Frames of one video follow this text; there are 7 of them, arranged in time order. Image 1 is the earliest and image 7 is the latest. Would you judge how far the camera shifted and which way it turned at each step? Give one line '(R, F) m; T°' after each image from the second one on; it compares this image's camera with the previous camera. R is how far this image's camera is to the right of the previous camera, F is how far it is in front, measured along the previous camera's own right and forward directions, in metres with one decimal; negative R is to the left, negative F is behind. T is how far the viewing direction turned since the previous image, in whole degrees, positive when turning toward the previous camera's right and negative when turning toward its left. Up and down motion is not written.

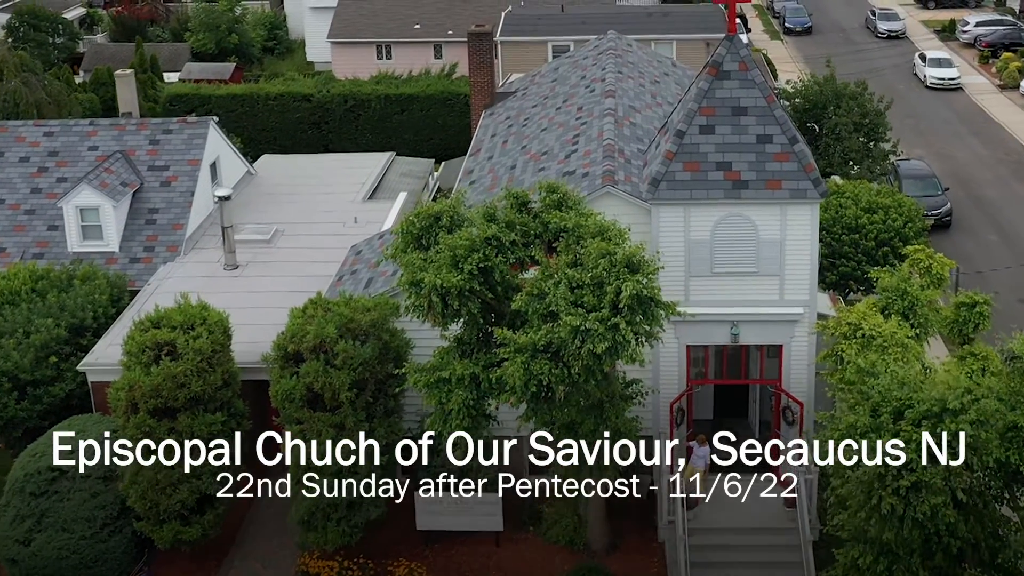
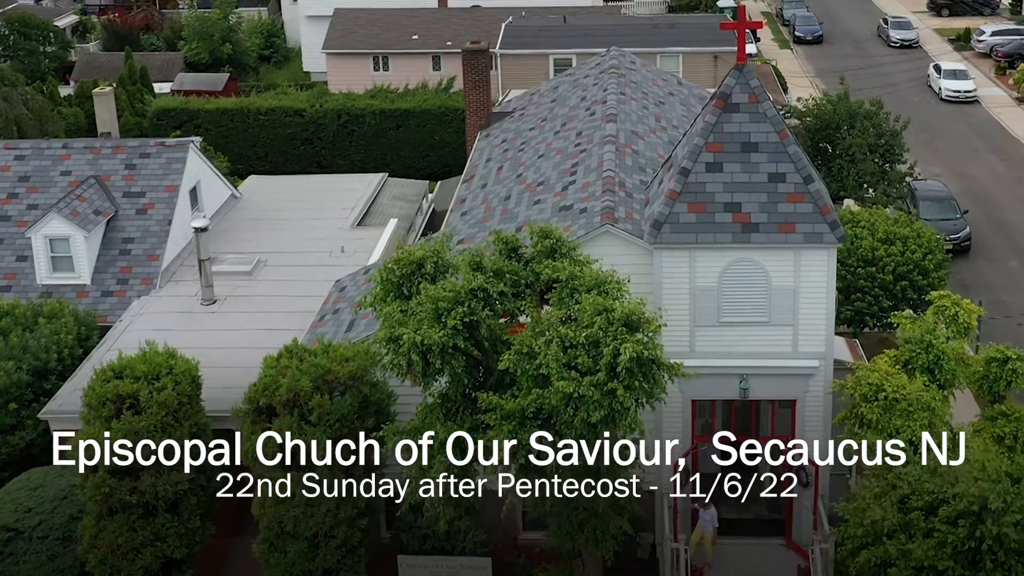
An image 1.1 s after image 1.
(+0.2, +1.6) m; 0°
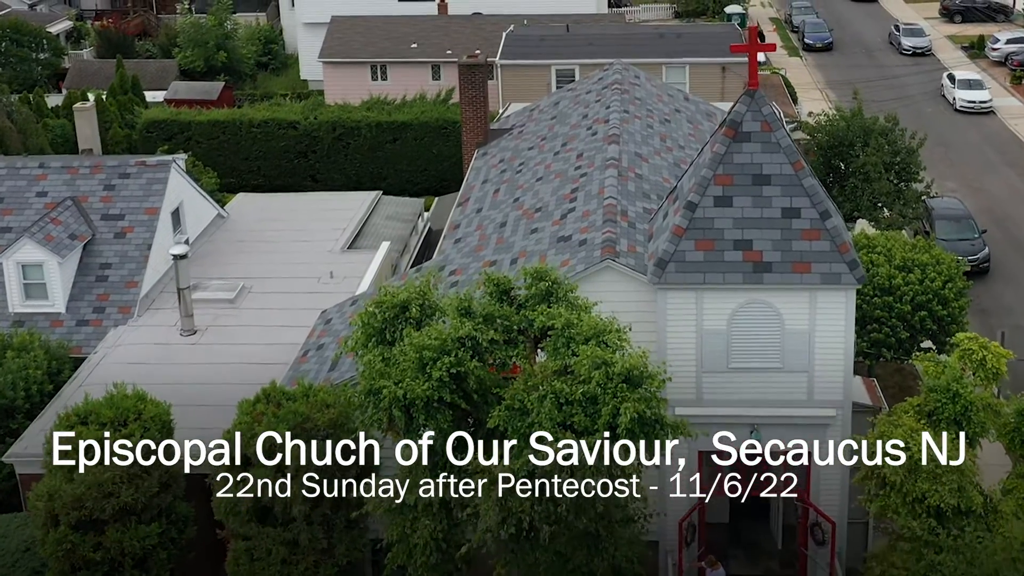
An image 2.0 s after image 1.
(+0.2, +1.4) m; 0°
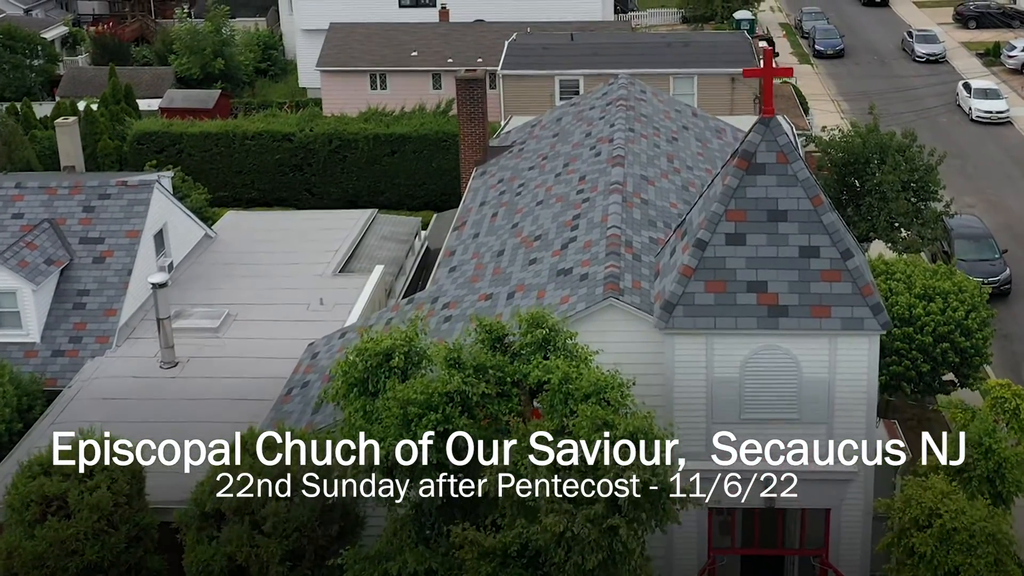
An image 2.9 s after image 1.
(+0.1, +1.3) m; 0°
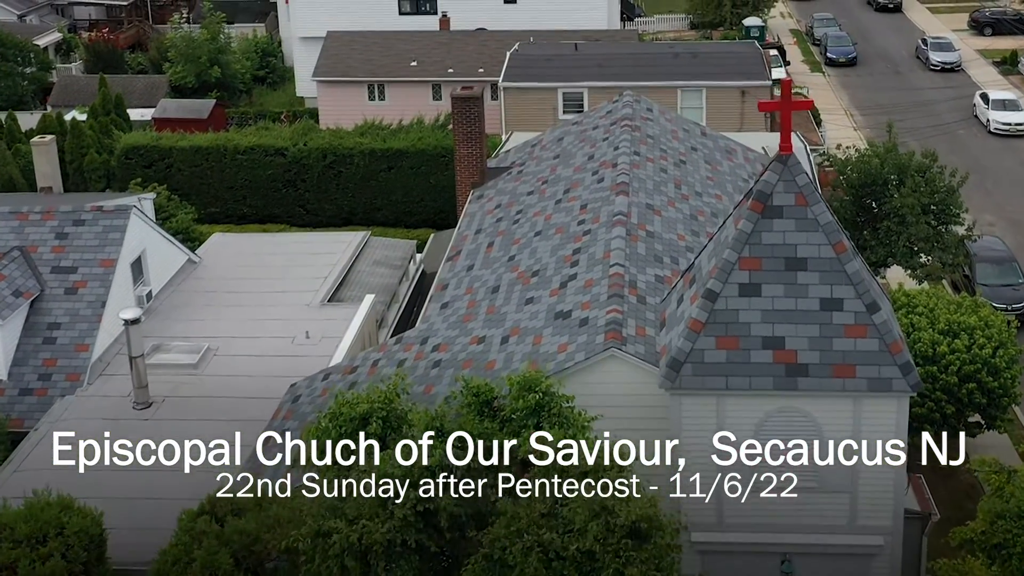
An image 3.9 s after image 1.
(+0.2, +1.5) m; 0°
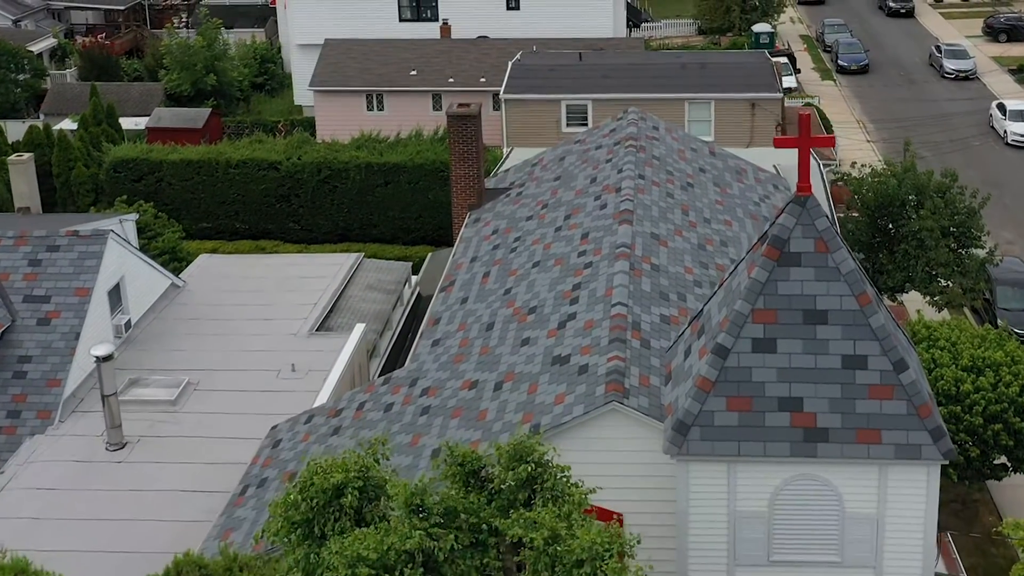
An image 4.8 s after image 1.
(+0.2, +1.3) m; 0°
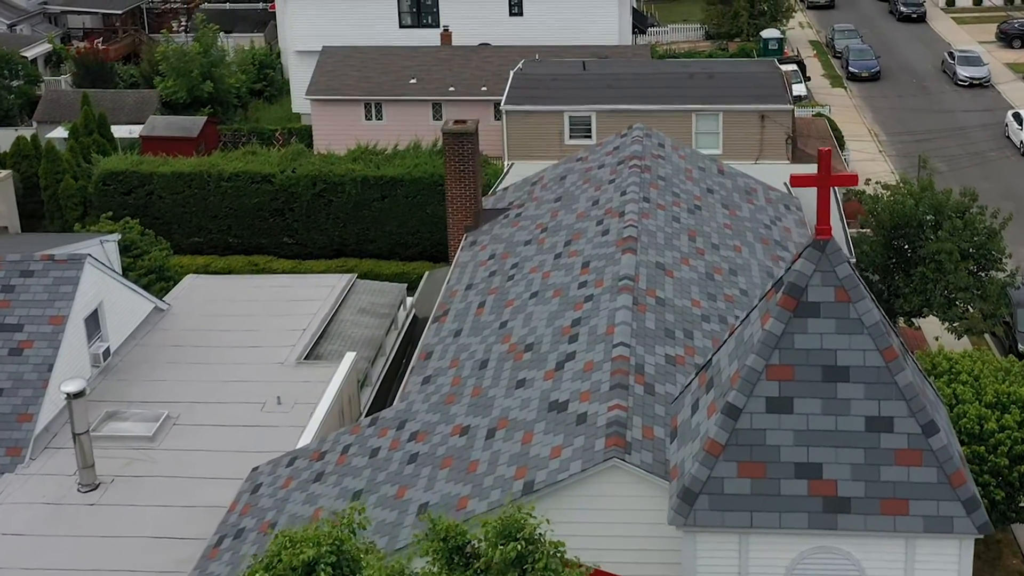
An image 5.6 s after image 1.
(+0.1, +1.2) m; 0°
